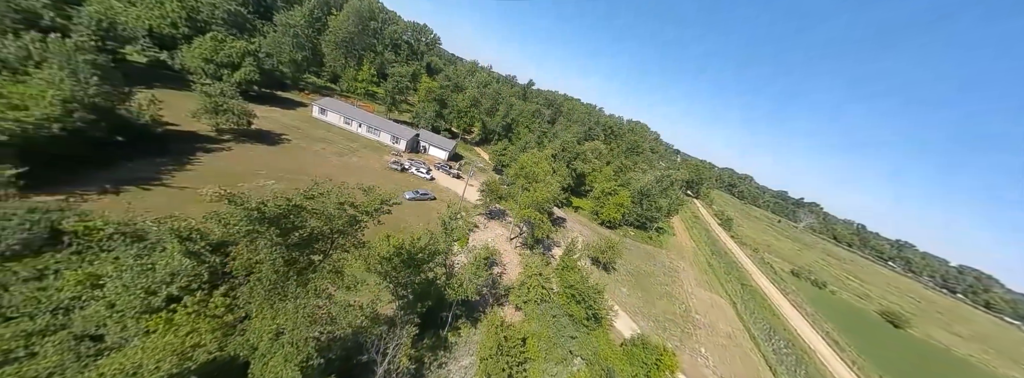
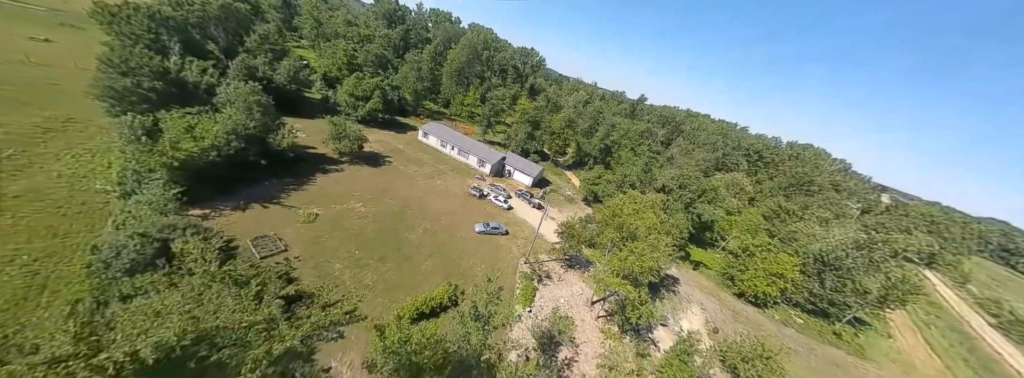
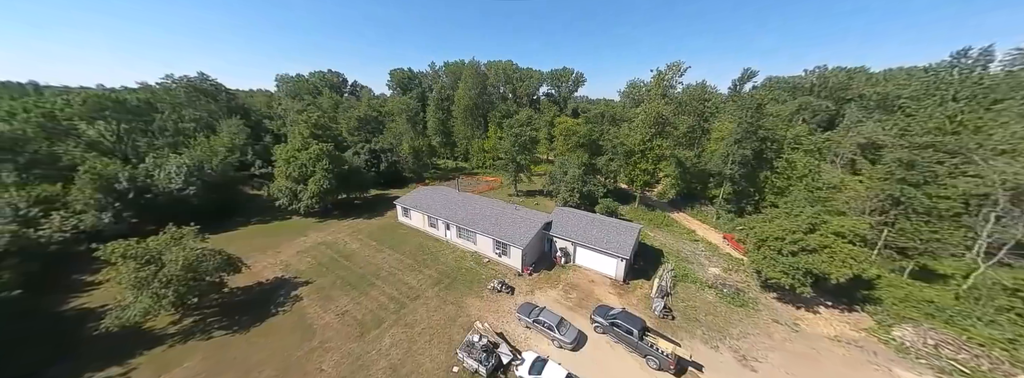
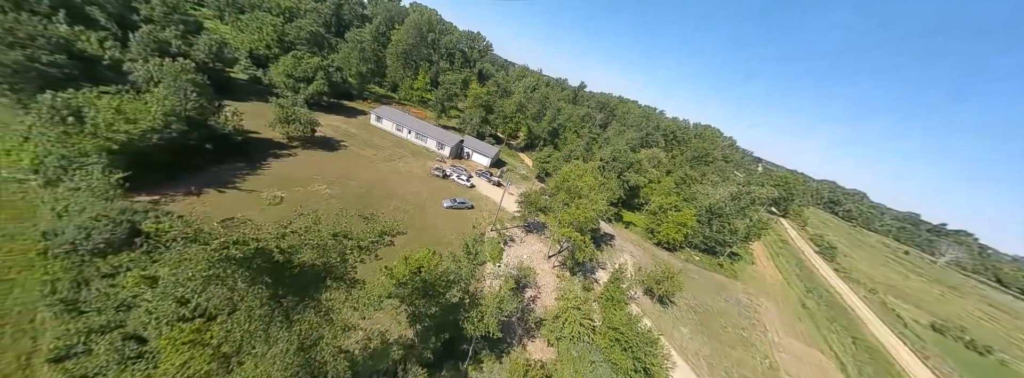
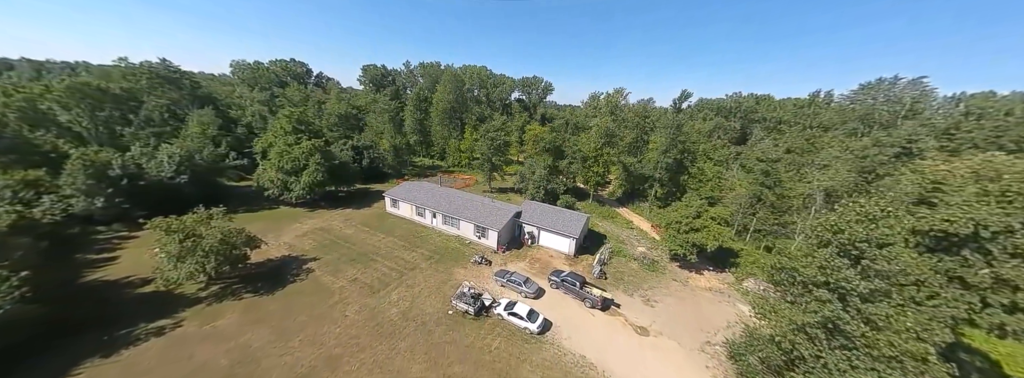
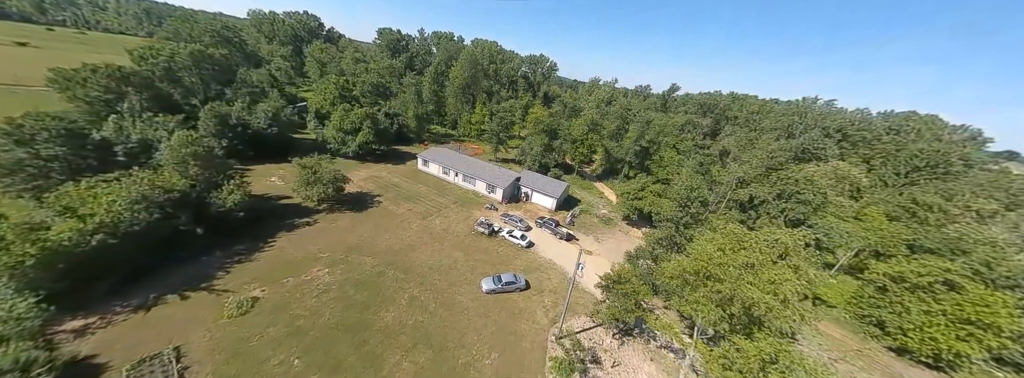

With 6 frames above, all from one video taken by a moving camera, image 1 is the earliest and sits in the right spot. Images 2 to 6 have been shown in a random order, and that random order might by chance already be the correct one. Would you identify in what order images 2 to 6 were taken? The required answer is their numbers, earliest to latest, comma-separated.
4, 2, 6, 5, 3
